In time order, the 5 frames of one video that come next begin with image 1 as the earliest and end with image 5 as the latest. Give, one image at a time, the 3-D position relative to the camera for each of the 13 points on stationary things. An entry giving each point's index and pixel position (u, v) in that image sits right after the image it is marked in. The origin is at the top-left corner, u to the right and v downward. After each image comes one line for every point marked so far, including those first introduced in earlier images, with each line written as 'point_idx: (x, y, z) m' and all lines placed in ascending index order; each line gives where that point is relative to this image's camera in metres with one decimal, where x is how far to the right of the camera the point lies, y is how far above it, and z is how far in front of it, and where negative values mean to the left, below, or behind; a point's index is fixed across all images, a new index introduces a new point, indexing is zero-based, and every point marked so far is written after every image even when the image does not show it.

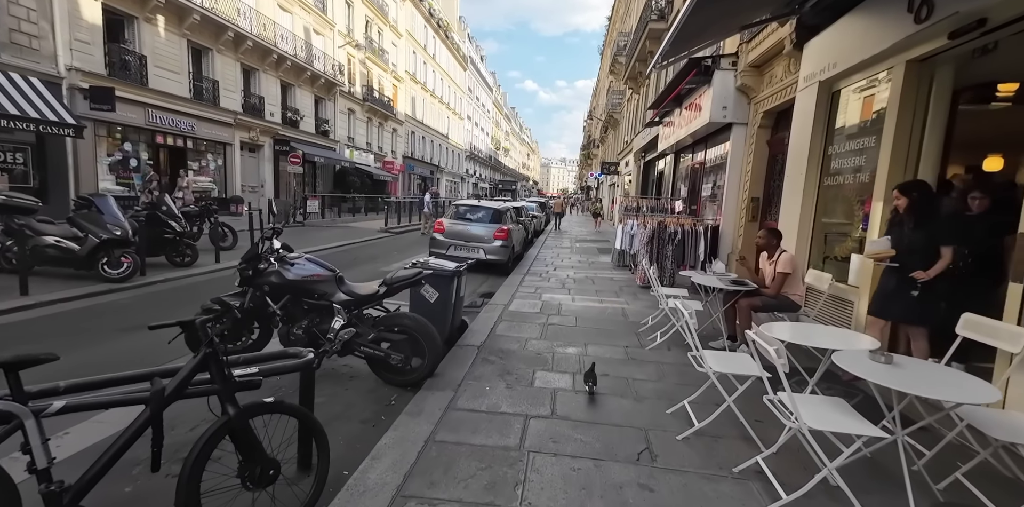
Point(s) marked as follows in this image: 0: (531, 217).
0: (+0.7, +1.3, +17.2) m
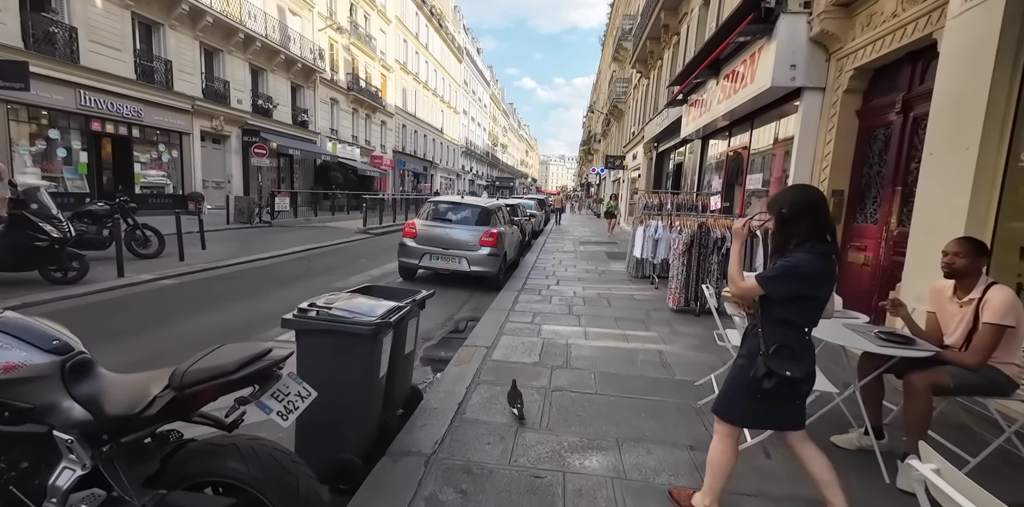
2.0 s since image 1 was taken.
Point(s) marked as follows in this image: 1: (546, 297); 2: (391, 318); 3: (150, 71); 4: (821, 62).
0: (+0.5, +1.2, +14.9) m
1: (+0.6, -0.7, +7.5) m
2: (-0.7, -0.4, +2.9) m
3: (-12.8, +6.4, +16.3) m
4: (+4.1, +2.5, +6.1) m
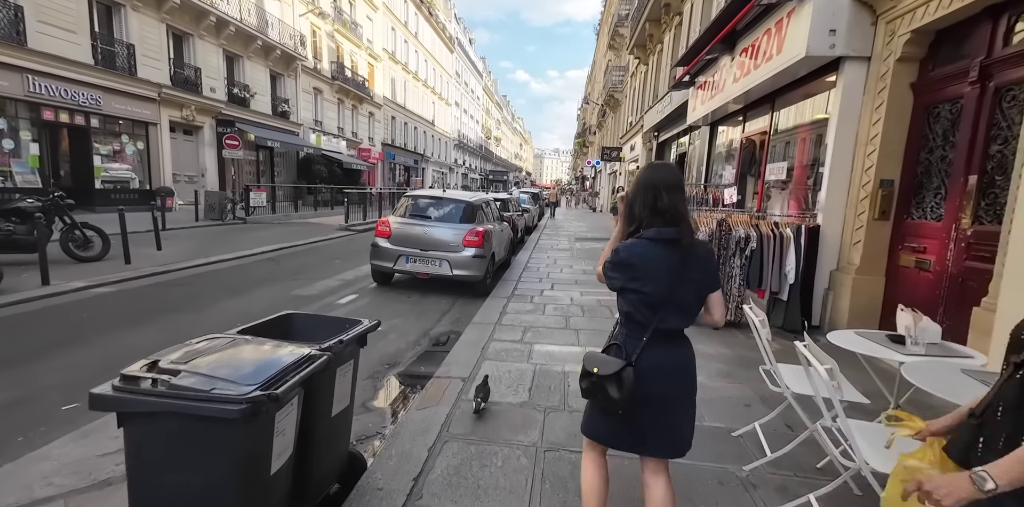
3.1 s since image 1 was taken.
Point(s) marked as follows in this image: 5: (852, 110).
0: (+0.2, +1.3, +13.8) m
1: (+0.4, -0.7, +6.5) m
2: (-0.9, -0.5, +1.8) m
3: (-13.1, +6.5, +15.1) m
4: (+3.9, +2.5, +5.1) m
5: (+3.9, +1.6, +5.3) m
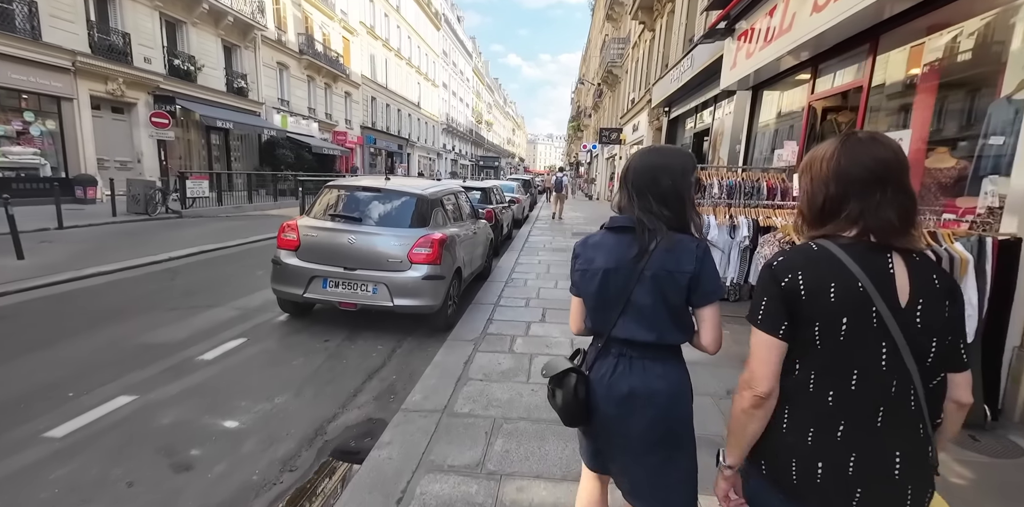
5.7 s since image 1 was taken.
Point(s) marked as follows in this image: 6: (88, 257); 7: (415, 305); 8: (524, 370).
0: (-0.2, +1.3, +11.4) m
1: (+0.1, -1.0, +4.2) m
2: (-1.1, -0.8, -0.5) m
3: (-13.5, +6.4, +12.3) m
4: (+3.6, +2.3, +2.7) m
5: (+3.6, +1.4, +2.9) m
6: (-7.7, 0.0, +8.5) m
7: (-1.0, -0.5, +4.8) m
8: (+0.1, -1.0, +3.9) m
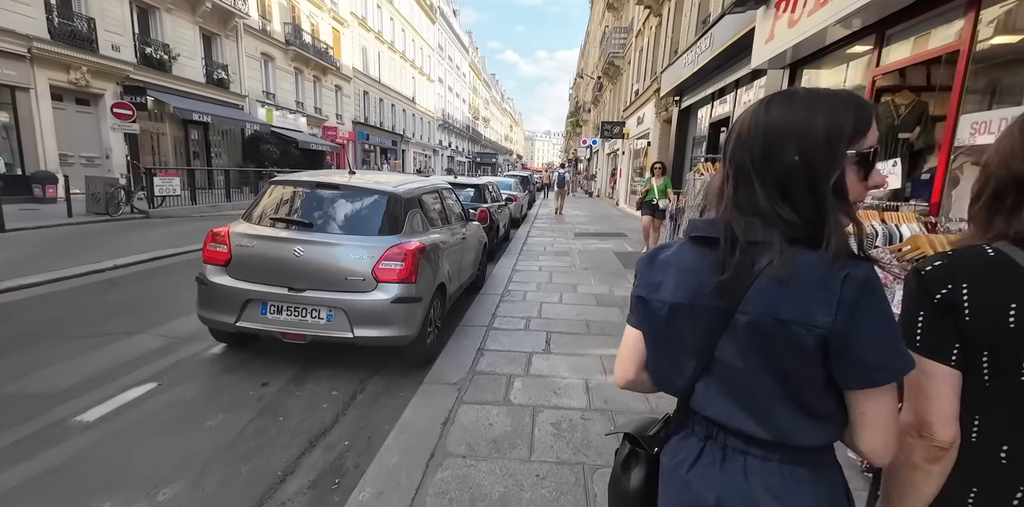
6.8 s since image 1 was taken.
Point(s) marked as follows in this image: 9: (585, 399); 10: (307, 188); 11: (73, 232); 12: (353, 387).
0: (-0.3, +1.2, +10.3) m
1: (+0.1, -1.1, +3.1) m
2: (-1.1, -1.0, -1.6) m
3: (-13.6, +6.3, +11.1) m
4: (+3.6, +2.2, +1.7) m
5: (+3.5, +1.3, +1.8) m
6: (-7.7, -0.2, +7.4) m
7: (-1.0, -0.6, +3.7) m
8: (+0.1, -1.1, +2.9) m
9: (+0.5, -1.0, +3.4) m
10: (-2.0, +0.6, +4.3) m
11: (-9.5, +0.5, +10.1) m
12: (-1.3, -1.0, +3.7) m
